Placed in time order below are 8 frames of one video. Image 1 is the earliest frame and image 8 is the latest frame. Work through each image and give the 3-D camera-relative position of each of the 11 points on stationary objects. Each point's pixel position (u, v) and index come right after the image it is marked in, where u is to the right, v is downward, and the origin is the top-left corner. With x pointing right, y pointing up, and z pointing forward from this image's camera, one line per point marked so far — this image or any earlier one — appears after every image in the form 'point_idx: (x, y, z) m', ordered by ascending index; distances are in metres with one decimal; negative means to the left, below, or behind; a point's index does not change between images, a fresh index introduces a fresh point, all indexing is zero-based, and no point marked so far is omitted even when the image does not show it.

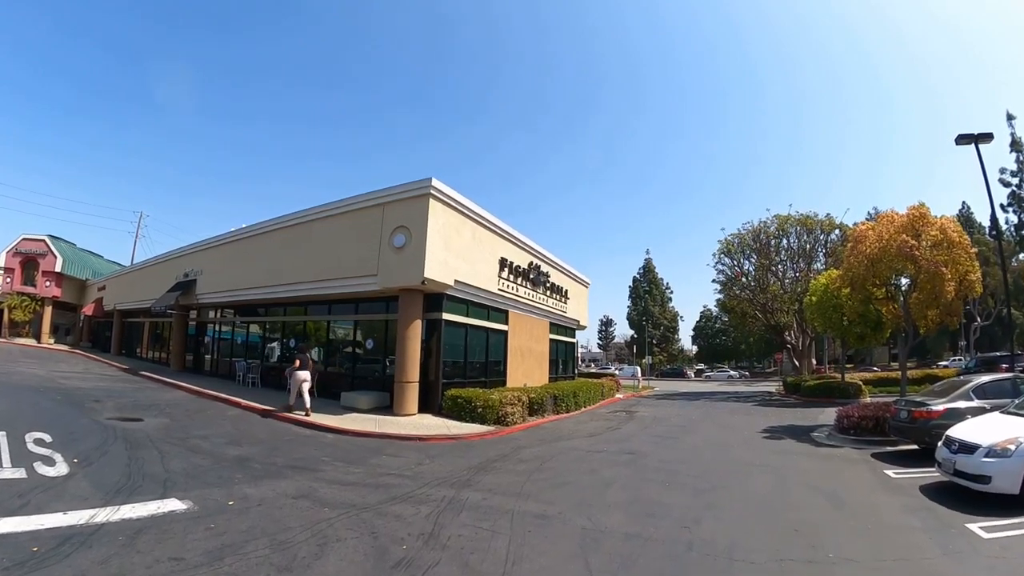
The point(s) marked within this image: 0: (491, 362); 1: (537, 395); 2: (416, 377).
0: (-0.6, -2.5, +18.8) m
1: (+0.8, -3.2, +16.6) m
2: (-2.6, -2.2, +15.6) m
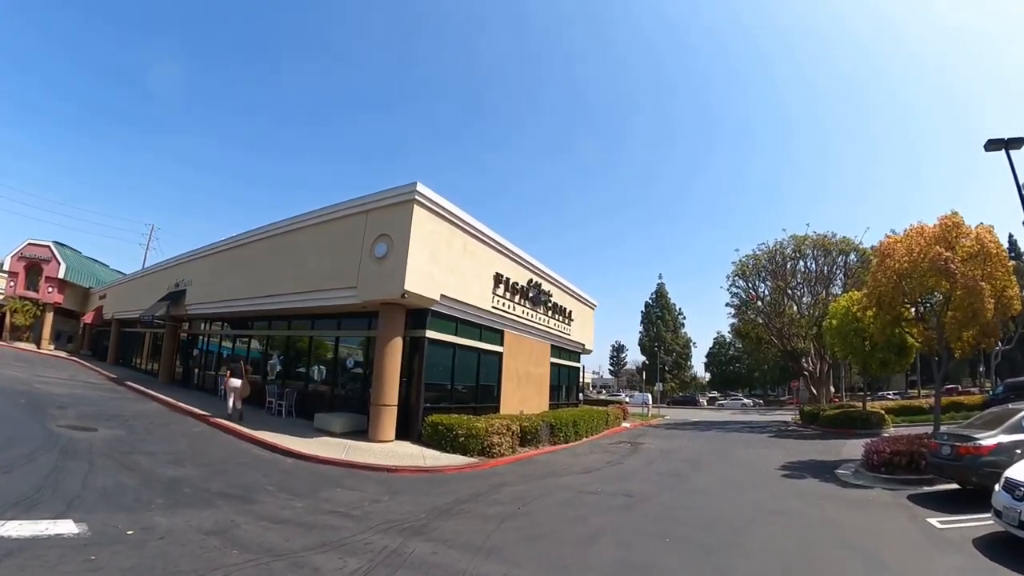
0: (-0.8, -3.0, +17.3) m
1: (+0.5, -3.6, +15.0) m
2: (-2.9, -2.6, +14.1) m
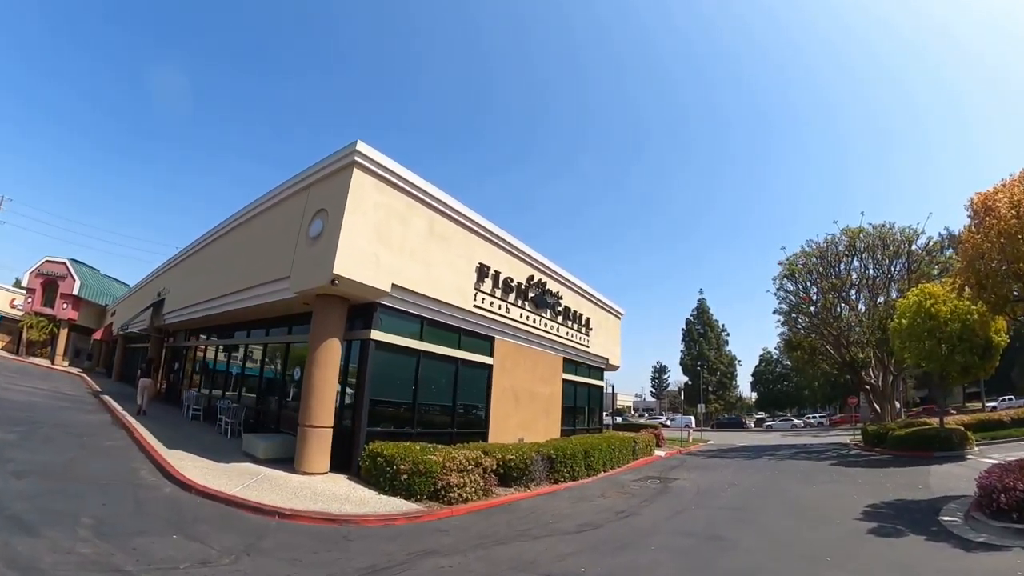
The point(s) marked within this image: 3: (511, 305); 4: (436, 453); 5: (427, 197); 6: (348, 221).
0: (-1.1, -2.8, +13.6) m
1: (+0.1, -3.3, +11.2) m
2: (-3.4, -2.3, +10.6) m
3: (+0.1, -0.4, +15.4) m
4: (-1.2, -2.7, +9.5) m
5: (-1.8, +2.0, +12.4) m
6: (-3.0, +1.3, +10.7) m
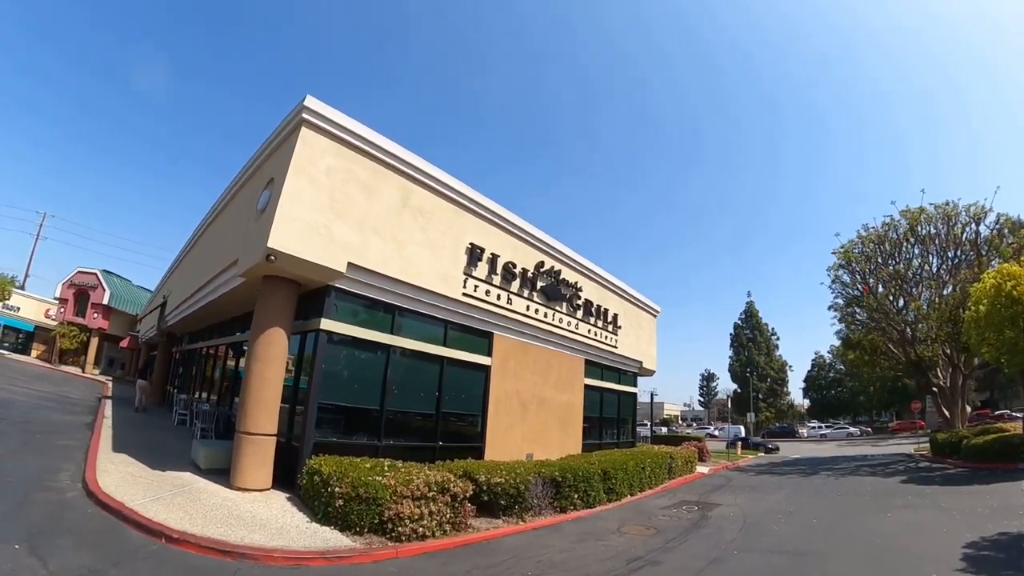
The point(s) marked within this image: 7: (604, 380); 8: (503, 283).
0: (-1.1, -2.6, +11.4) m
1: (-0.1, -3.0, +8.8) m
2: (-3.7, -2.1, +8.5) m
3: (+0.1, -0.1, +13.1) m
4: (-1.6, -2.4, +7.3) m
5: (-2.0, +2.2, +10.2) m
6: (-3.3, +1.6, +8.6) m
7: (+3.0, -3.0, +18.4) m
8: (-0.1, +0.2, +12.8) m
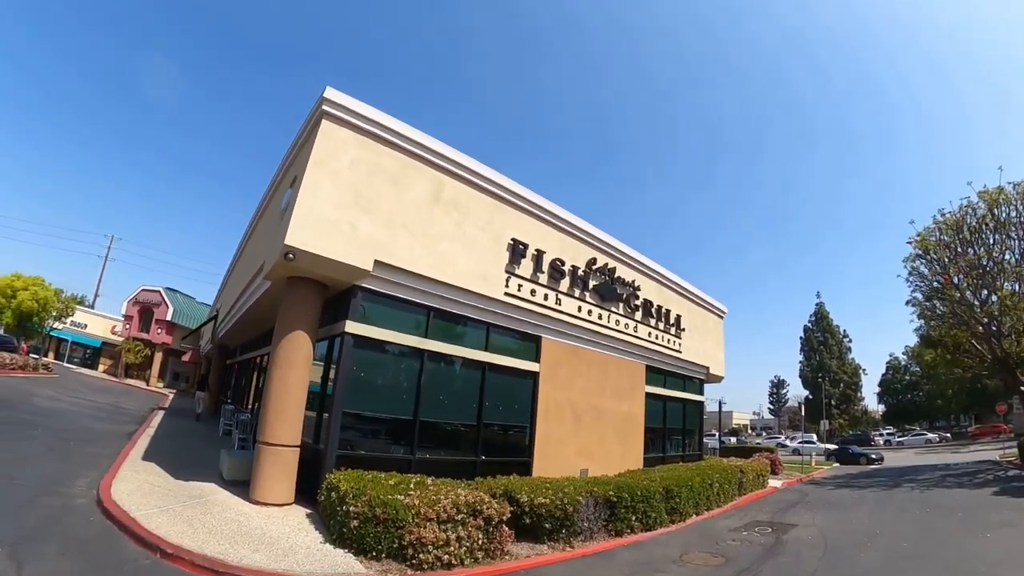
0: (-0.3, -2.6, +10.5) m
1: (+0.5, -2.9, +7.9) m
2: (-3.1, -2.1, +7.9) m
3: (+1.1, -0.1, +12.2) m
4: (-1.1, -2.4, +6.5) m
5: (-1.3, +2.2, +9.6) m
6: (-2.8, +1.5, +8.1) m
7: (+4.6, -3.0, +17.1) m
8: (+0.8, +0.1, +11.9) m
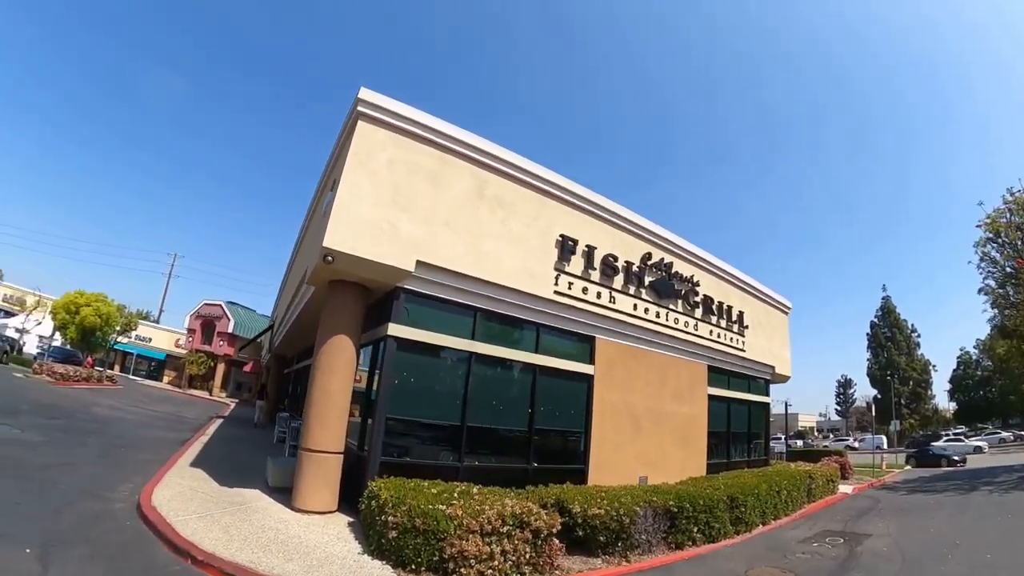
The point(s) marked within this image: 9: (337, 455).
0: (+0.6, -2.6, +10.1) m
1: (+1.2, -2.9, +7.4) m
2: (-2.4, -2.2, +7.8) m
3: (+2.0, -0.1, +11.7) m
4: (-0.6, -2.4, +6.2) m
5: (-0.7, +2.2, +9.3) m
6: (-2.3, +1.4, +7.9) m
7: (+6.0, -2.9, +16.3) m
8: (+1.7, +0.2, +11.4) m
9: (-2.4, -2.3, +7.9) m
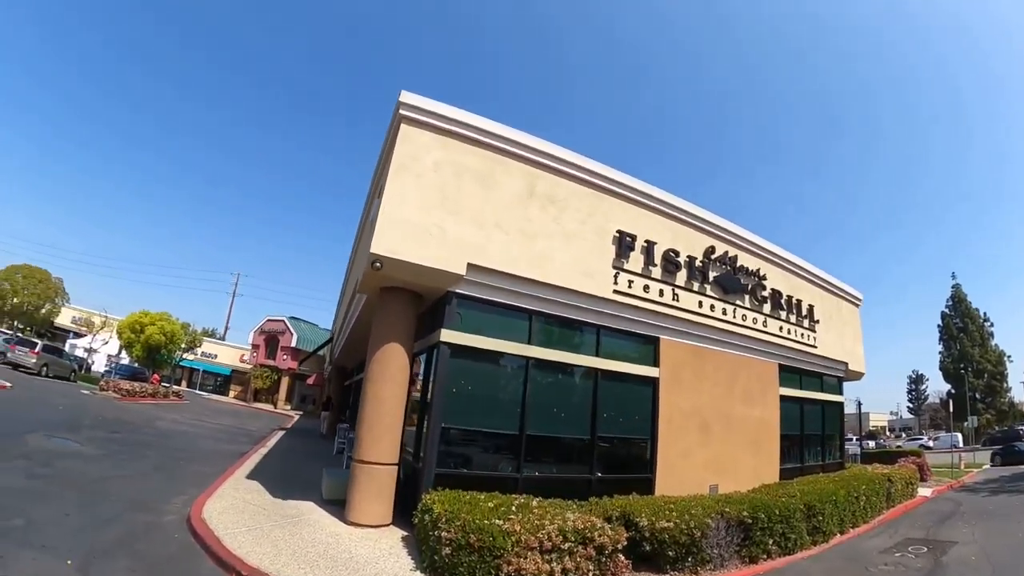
0: (+1.5, -2.6, +9.7) m
1: (+1.9, -2.8, +6.9) m
2: (-1.7, -2.3, +7.6) m
3: (+3.0, -0.1, +11.1) m
4: (0.0, -2.4, +5.8) m
5: (0.0, +2.1, +9.0) m
6: (-1.7, +1.4, +7.8) m
7: (+7.5, -2.7, +15.3) m
8: (+2.6, +0.2, +10.9) m
9: (-1.6, -2.4, +7.7) m
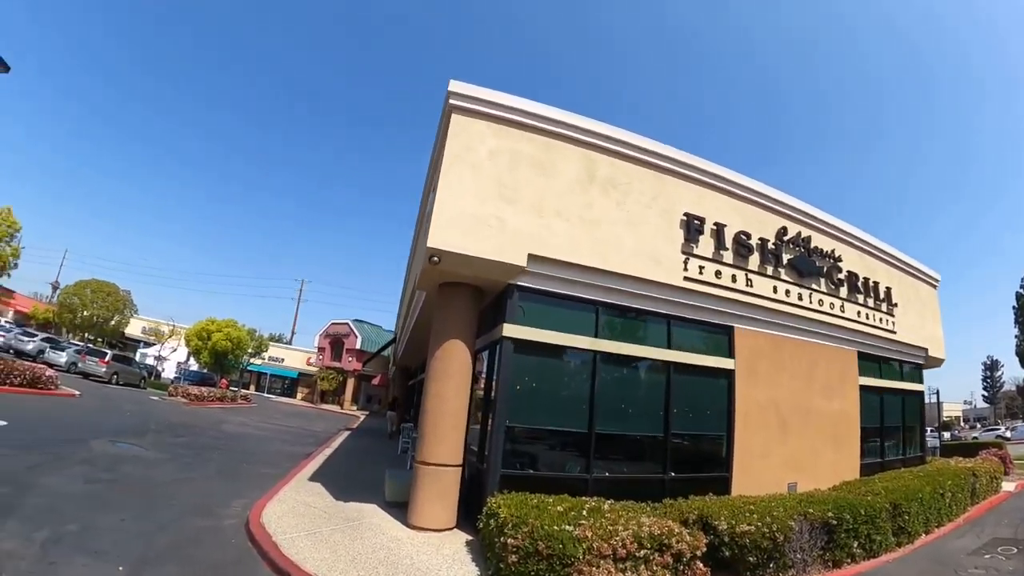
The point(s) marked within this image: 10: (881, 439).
0: (+2.5, -2.4, +9.2) m
1: (+2.7, -2.7, +6.4) m
2: (-0.9, -2.2, +7.4) m
3: (+4.0, +0.2, +10.5) m
4: (+0.7, -2.3, +5.5) m
5: (+0.7, +2.2, +8.7) m
6: (-1.0, +1.4, +7.6) m
7: (+8.9, -2.3, +14.4) m
8: (+3.6, +0.4, +10.3) m
9: (-0.8, -2.4, +7.5) m
10: (+8.8, -3.8, +14.1) m
